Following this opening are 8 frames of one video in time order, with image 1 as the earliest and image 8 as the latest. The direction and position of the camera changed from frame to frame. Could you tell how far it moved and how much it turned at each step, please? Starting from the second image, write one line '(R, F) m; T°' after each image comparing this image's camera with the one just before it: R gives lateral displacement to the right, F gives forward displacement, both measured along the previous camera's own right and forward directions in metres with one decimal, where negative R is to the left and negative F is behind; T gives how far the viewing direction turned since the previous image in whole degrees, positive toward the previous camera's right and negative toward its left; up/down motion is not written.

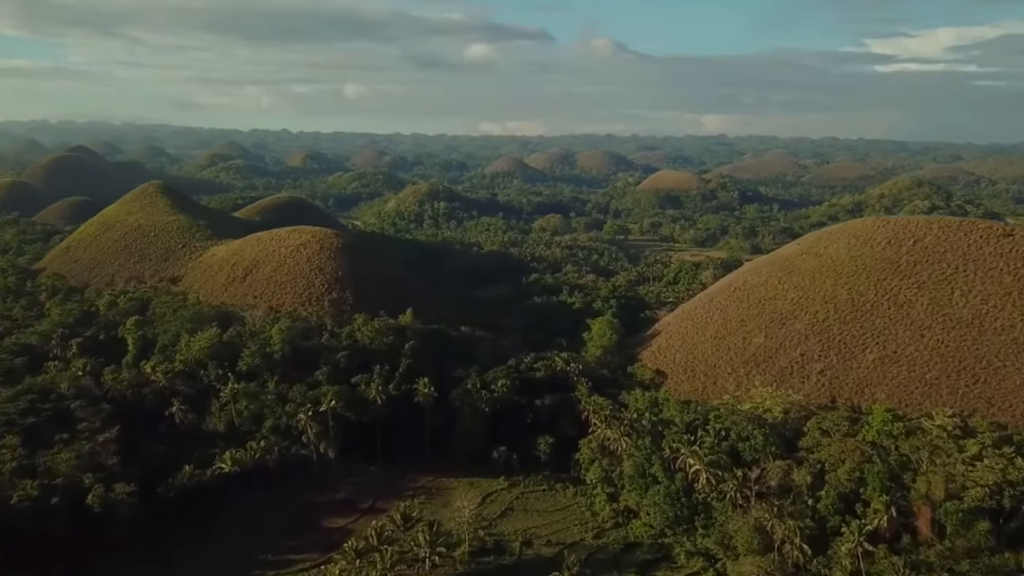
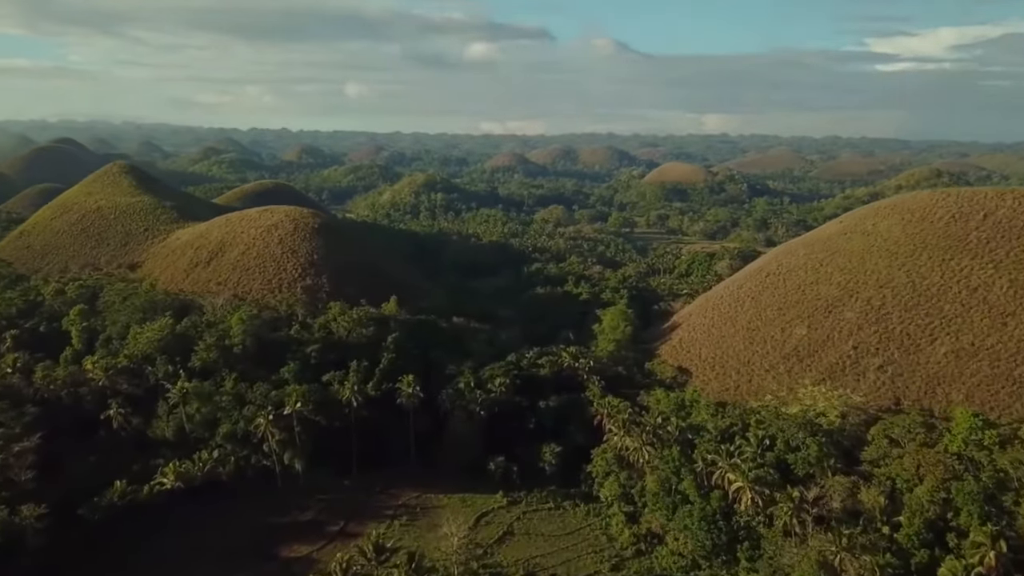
(0.0, +7.1) m; 0°
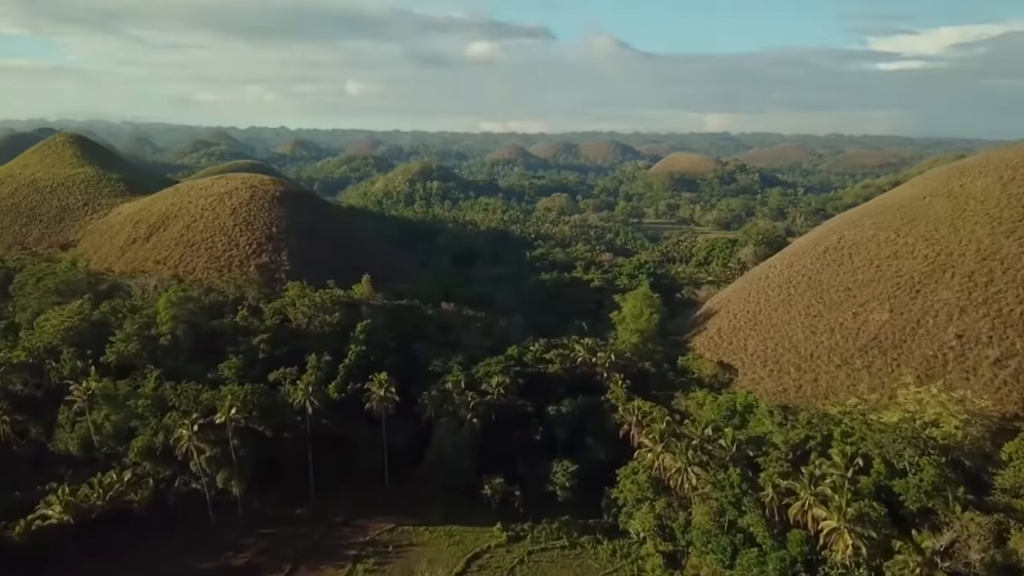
(0.0, +8.9) m; 0°
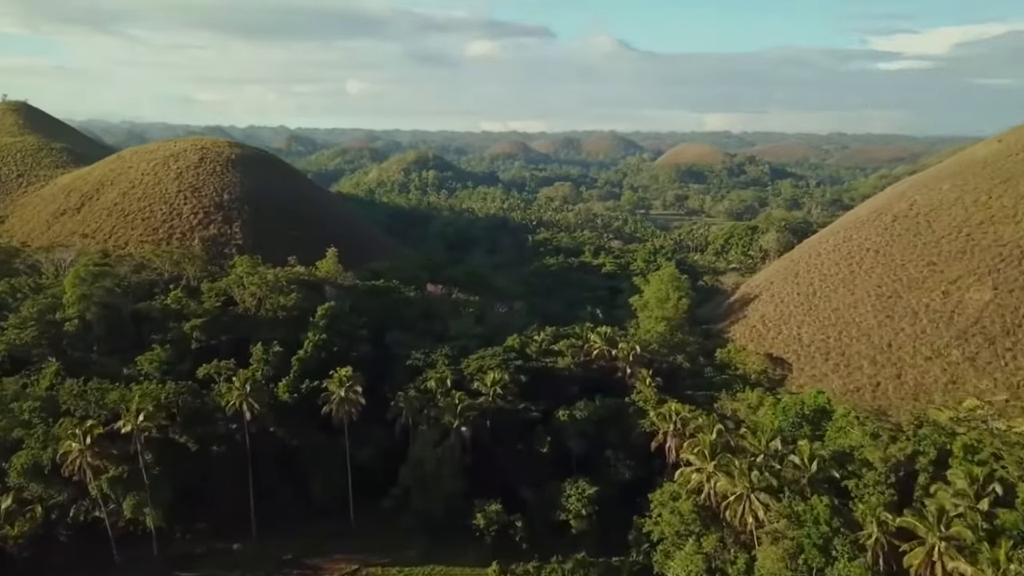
(0.0, +7.1) m; 0°
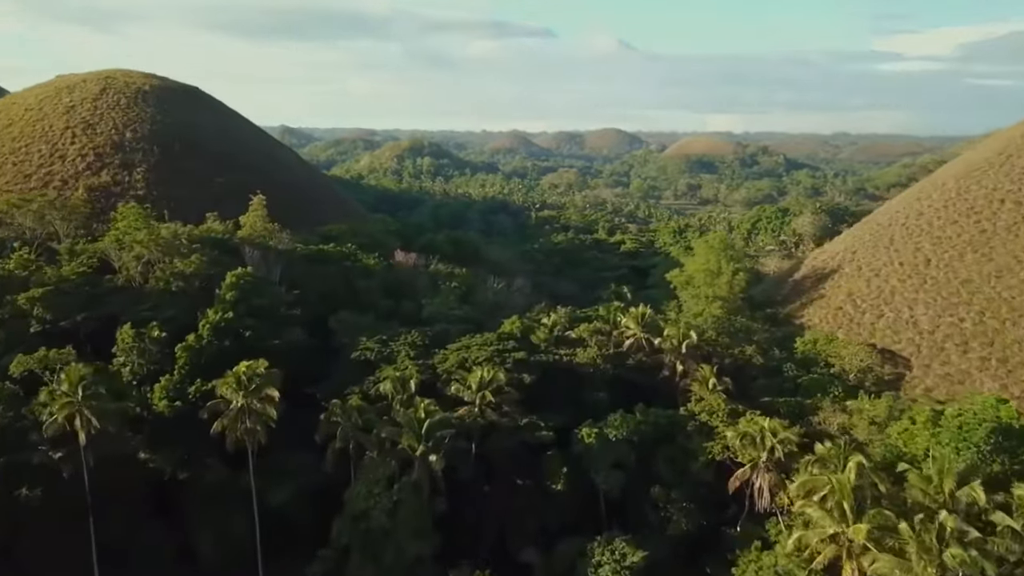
(0.0, +8.8) m; 0°
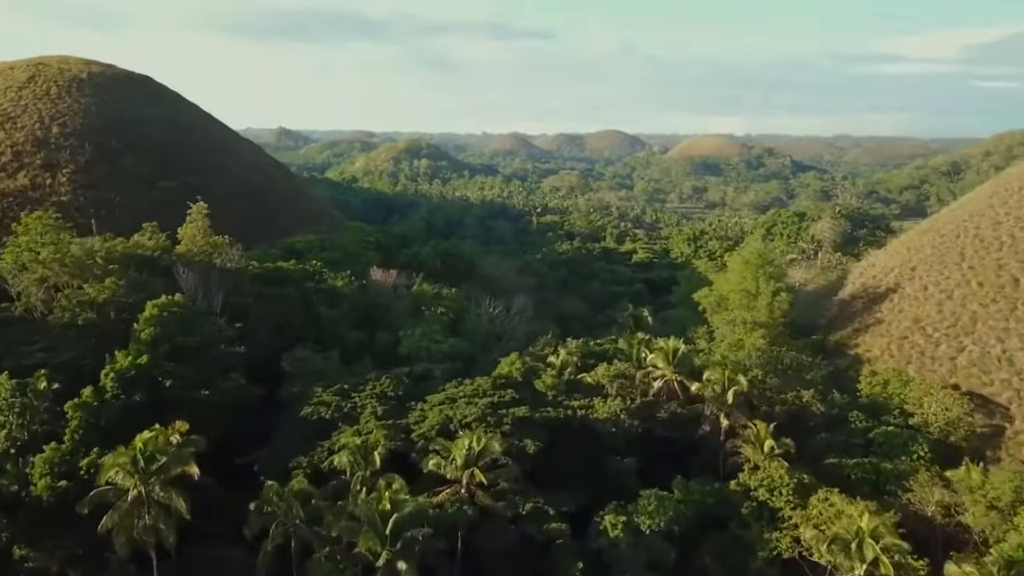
(0.0, +4.1) m; 0°
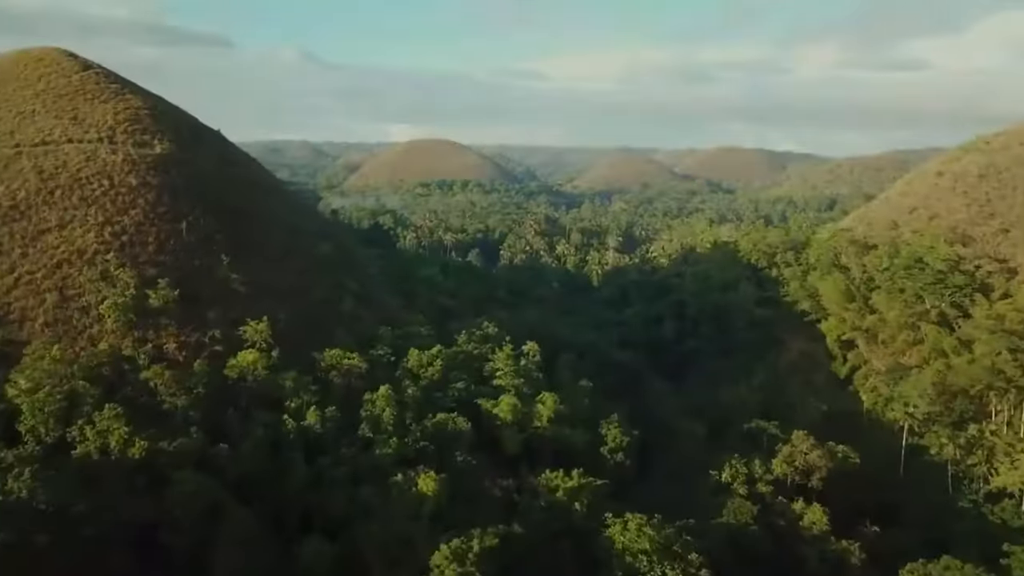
(-0.3, +5.2) m; +1°
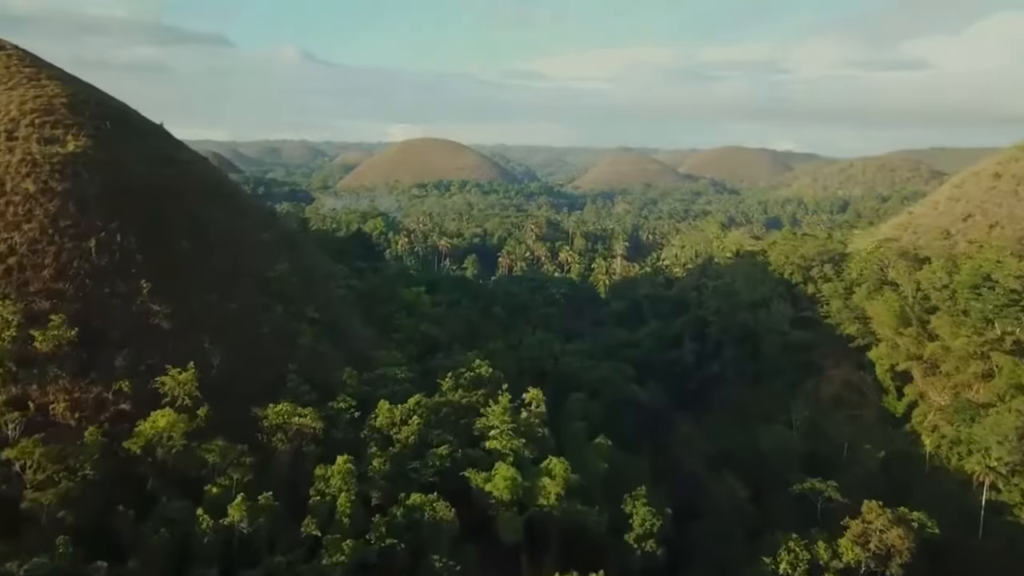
(0.0, +5.3) m; 0°
